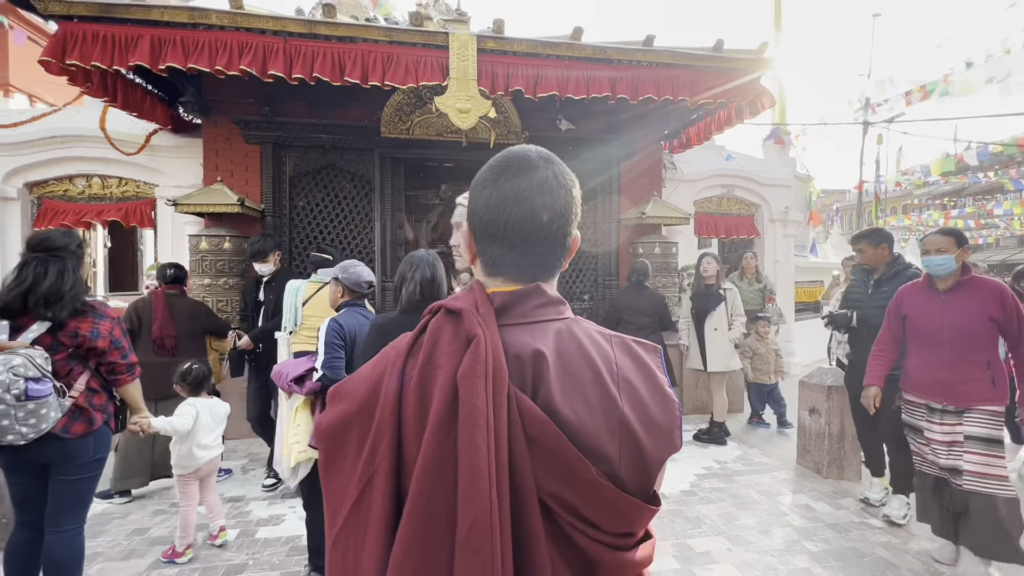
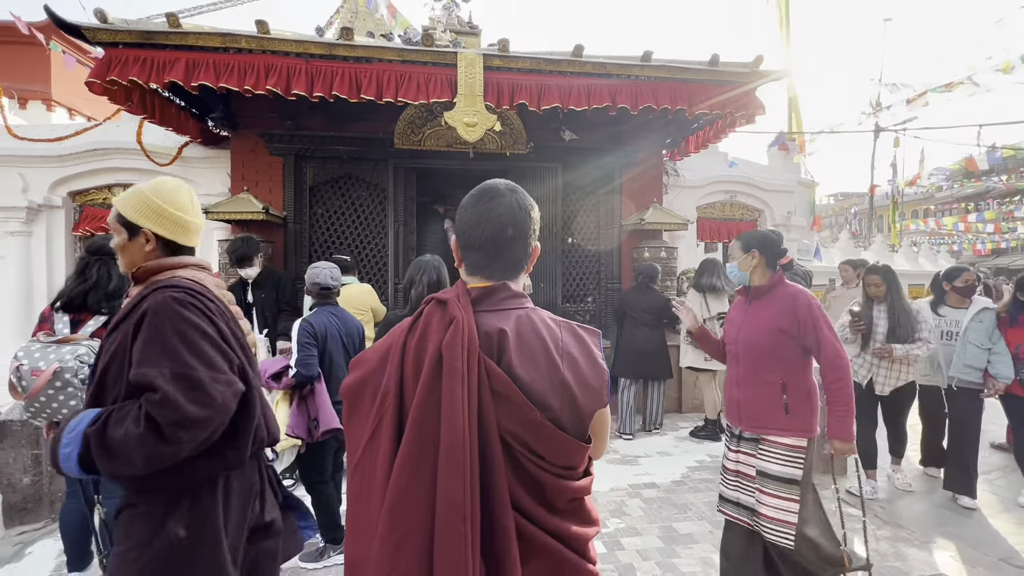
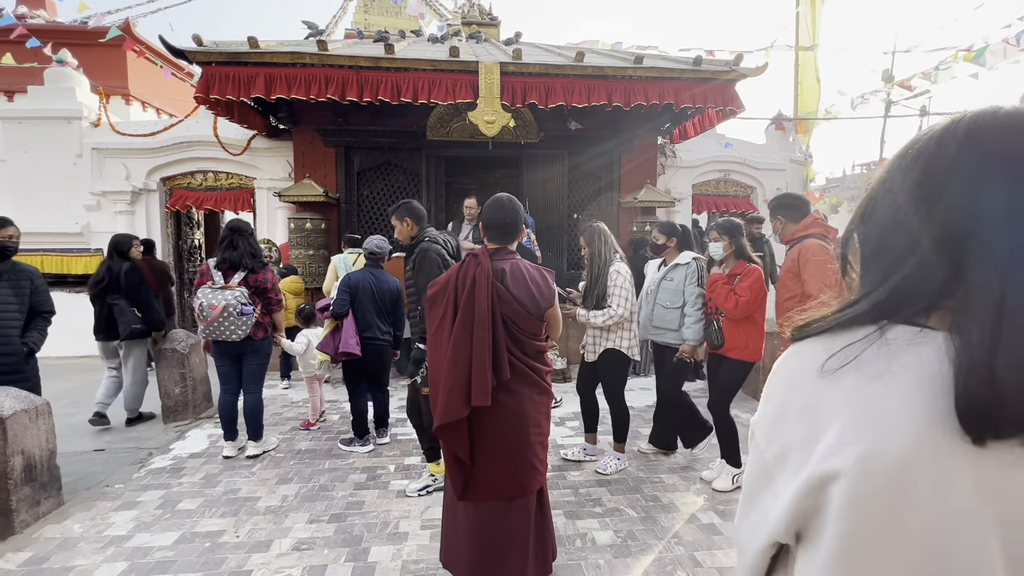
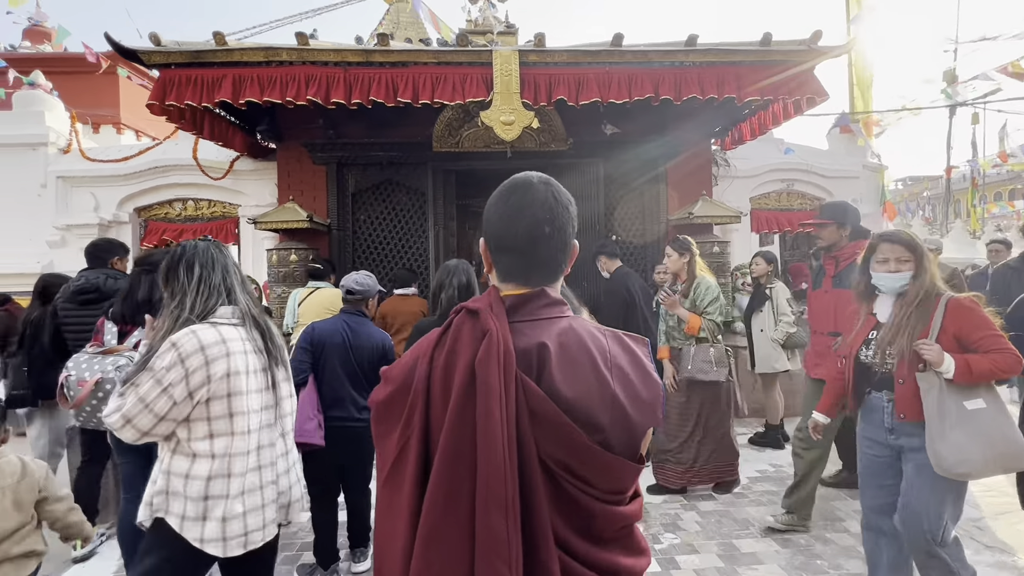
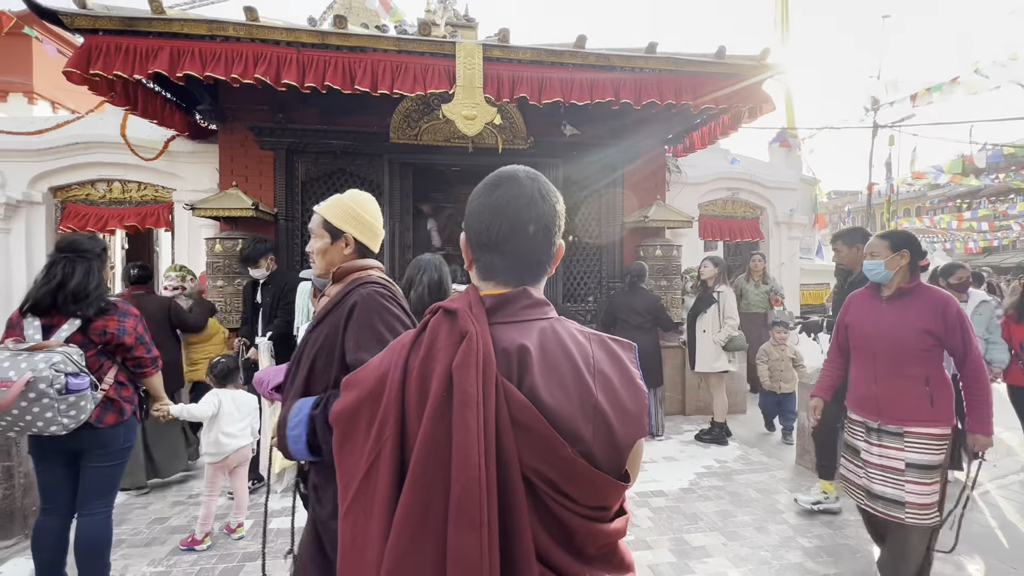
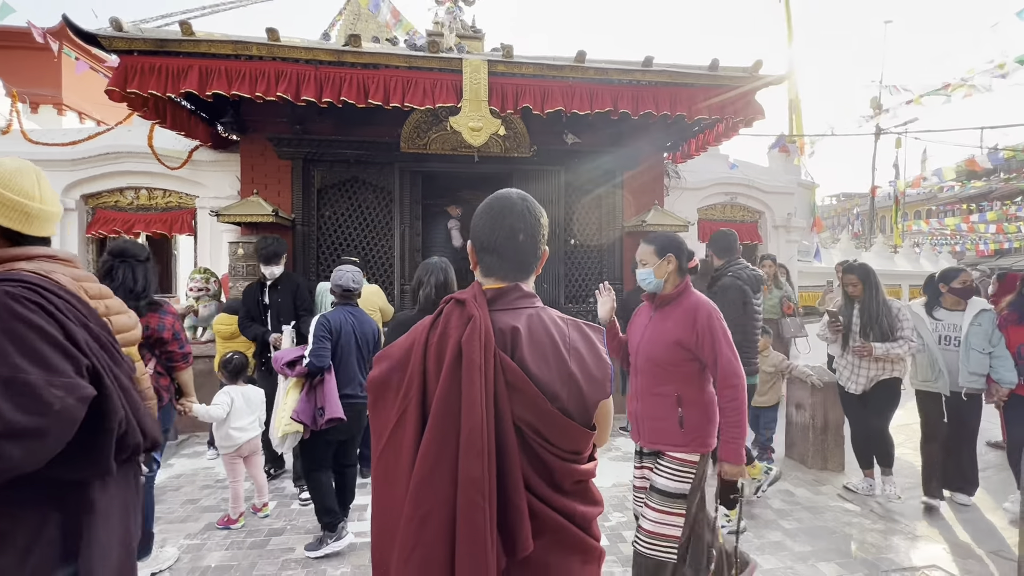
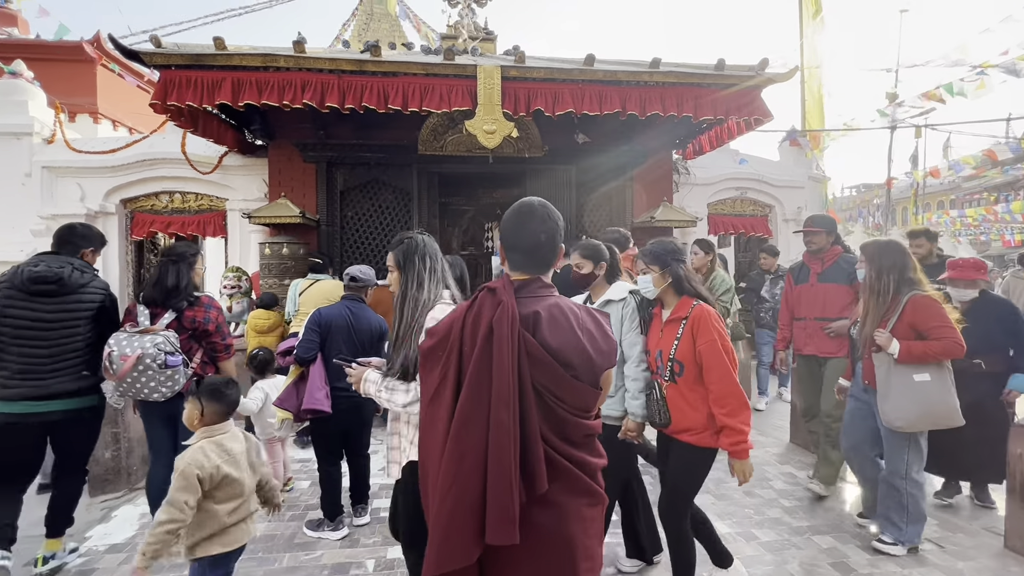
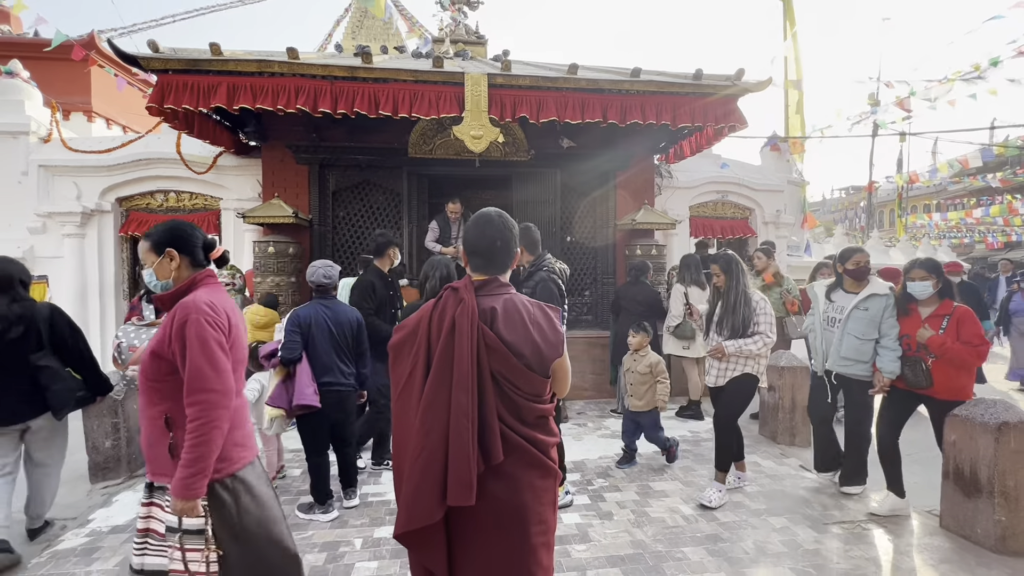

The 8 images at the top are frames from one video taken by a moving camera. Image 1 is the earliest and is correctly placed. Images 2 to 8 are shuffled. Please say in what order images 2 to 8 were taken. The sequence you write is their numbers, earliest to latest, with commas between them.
5, 2, 6, 8, 3, 7, 4
